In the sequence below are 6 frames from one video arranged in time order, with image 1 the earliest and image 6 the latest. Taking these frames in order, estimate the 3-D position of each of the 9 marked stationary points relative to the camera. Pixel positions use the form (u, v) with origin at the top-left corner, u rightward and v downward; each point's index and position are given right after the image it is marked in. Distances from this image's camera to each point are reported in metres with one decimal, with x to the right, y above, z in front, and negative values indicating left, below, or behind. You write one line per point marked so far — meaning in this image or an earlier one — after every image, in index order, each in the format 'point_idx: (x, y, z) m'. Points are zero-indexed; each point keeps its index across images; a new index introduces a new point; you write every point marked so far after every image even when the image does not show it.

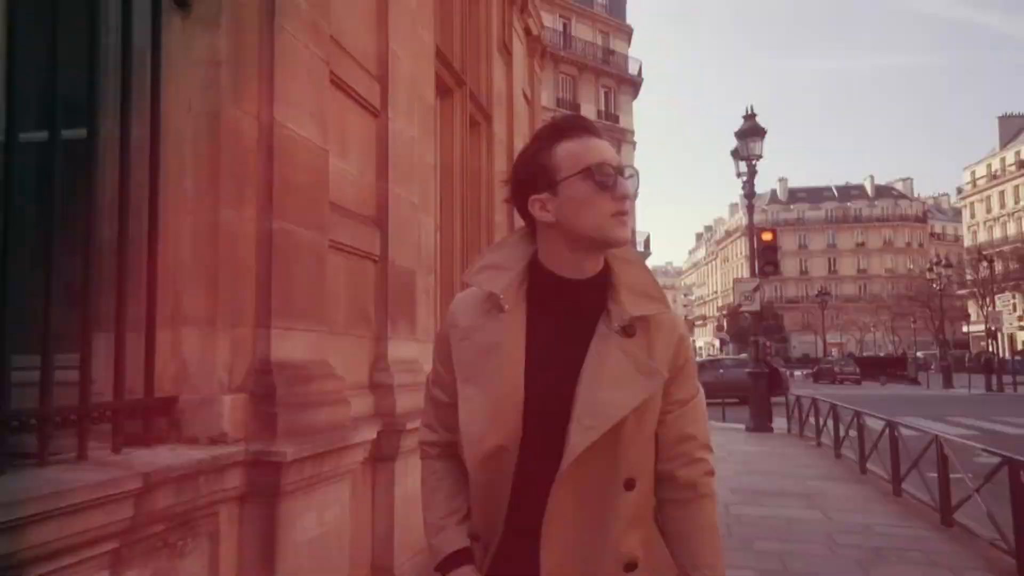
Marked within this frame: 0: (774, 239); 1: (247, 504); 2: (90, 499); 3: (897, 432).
0: (+5.3, +1.0, +14.3) m
1: (-1.1, -0.9, +2.9) m
2: (-1.2, -0.6, +2.1) m
3: (+4.5, -1.7, +8.2) m
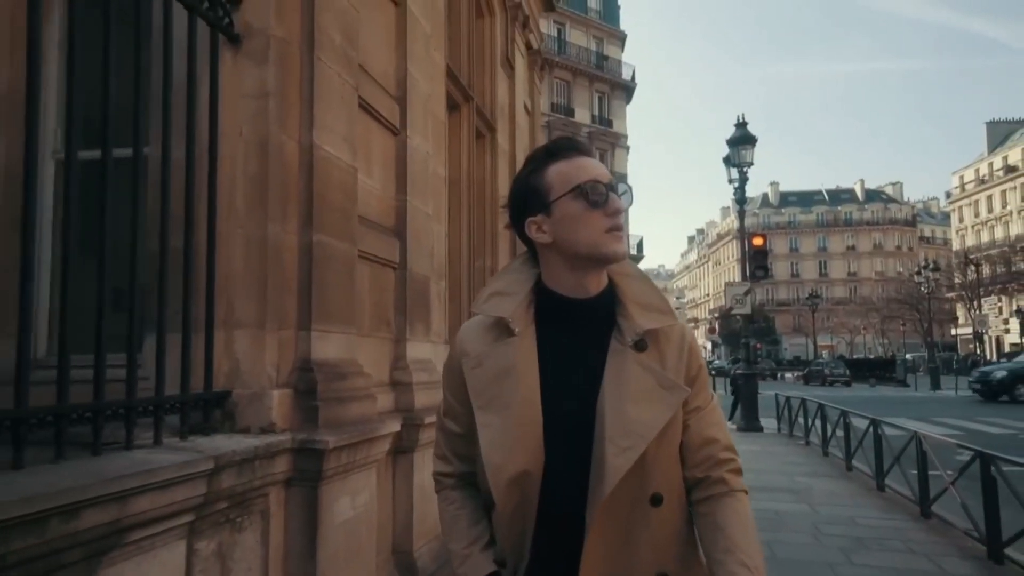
0: (+5.3, +0.9, +14.7) m
1: (-1.0, -0.9, +3.2) m
2: (-1.2, -0.6, +2.4) m
3: (+4.5, -1.7, +8.6) m
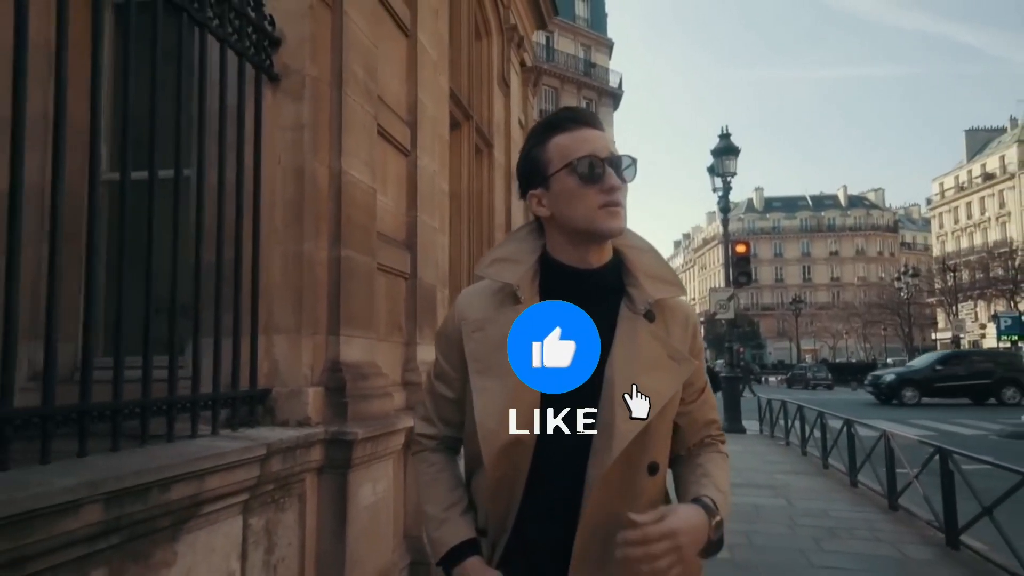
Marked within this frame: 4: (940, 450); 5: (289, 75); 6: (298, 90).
0: (+5.1, +0.8, +15.3) m
1: (-1.0, -1.0, +3.7) m
2: (-1.1, -0.7, +2.9) m
3: (+4.4, -1.8, +9.1) m
4: (+3.8, -1.4, +6.2) m
5: (-1.2, +1.1, +3.8) m
6: (-1.1, +1.1, +3.8) m
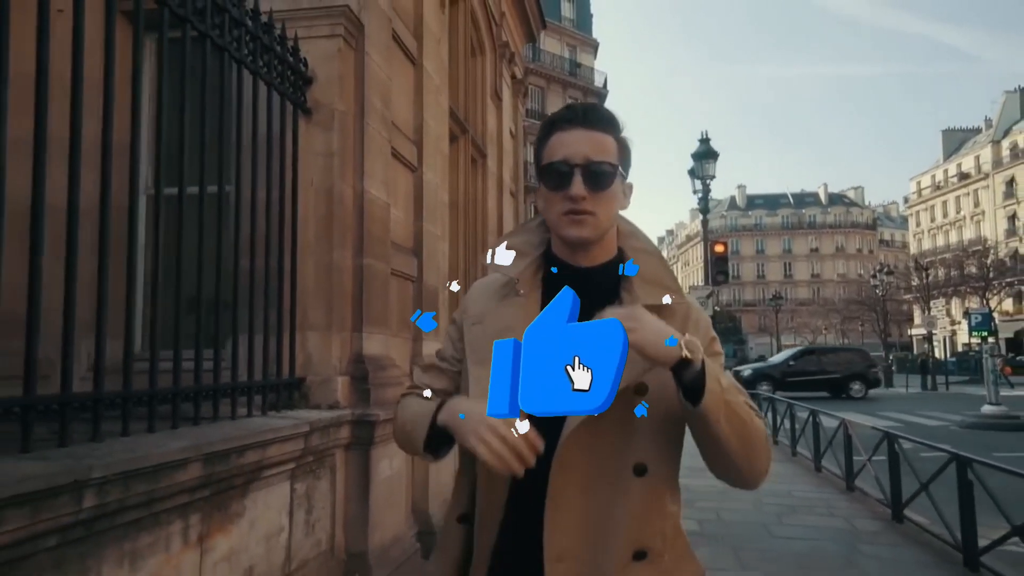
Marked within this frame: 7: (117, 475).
0: (+4.8, +0.8, +16.0) m
1: (-1.0, -1.0, +4.3) m
2: (-1.1, -0.7, +3.5) m
3: (+4.3, -1.8, +9.9) m
4: (+3.7, -1.5, +7.0) m
5: (-1.2, +1.1, +4.4) m
6: (-1.2, +1.0, +4.4) m
7: (-1.3, -0.6, +2.3) m
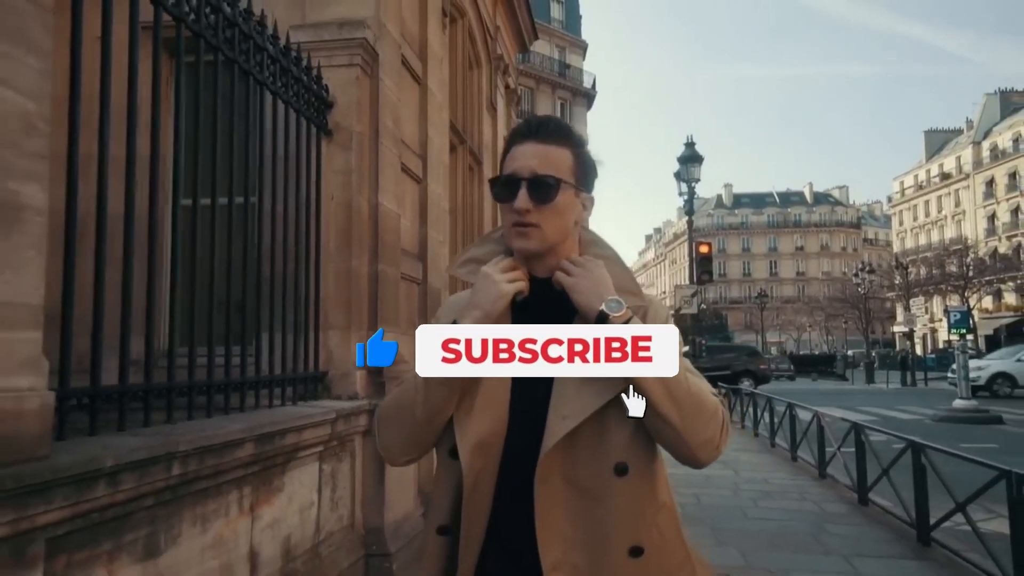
0: (+4.6, +0.9, +16.6) m
1: (-1.0, -1.0, +4.8) m
2: (-1.1, -0.8, +4.0) m
3: (+4.2, -1.8, +10.5) m
4: (+3.7, -1.5, +7.6) m
5: (-1.2, +1.1, +4.9) m
6: (-1.2, +1.0, +4.9) m
7: (-1.3, -0.7, +2.8) m
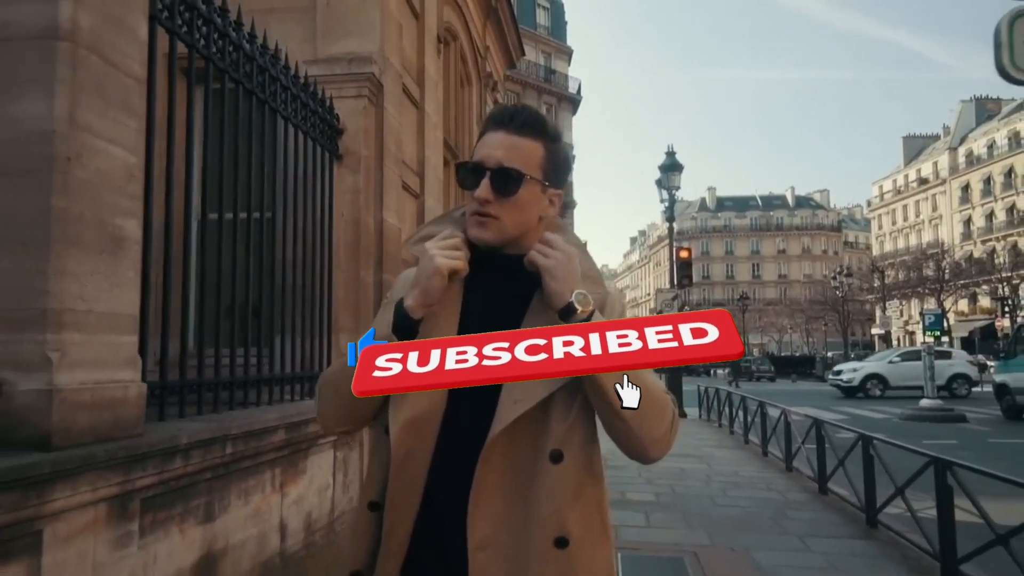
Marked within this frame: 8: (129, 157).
0: (+4.3, +0.8, +17.3) m
1: (-1.1, -1.1, +5.4) m
2: (-1.1, -0.8, +4.6) m
3: (+4.0, -1.9, +11.2) m
4: (+3.6, -1.6, +8.2) m
5: (-1.3, +1.0, +5.5) m
6: (-1.2, +1.0, +5.5) m
7: (-1.3, -0.7, +3.4) m
8: (-1.5, +0.5, +2.7) m
